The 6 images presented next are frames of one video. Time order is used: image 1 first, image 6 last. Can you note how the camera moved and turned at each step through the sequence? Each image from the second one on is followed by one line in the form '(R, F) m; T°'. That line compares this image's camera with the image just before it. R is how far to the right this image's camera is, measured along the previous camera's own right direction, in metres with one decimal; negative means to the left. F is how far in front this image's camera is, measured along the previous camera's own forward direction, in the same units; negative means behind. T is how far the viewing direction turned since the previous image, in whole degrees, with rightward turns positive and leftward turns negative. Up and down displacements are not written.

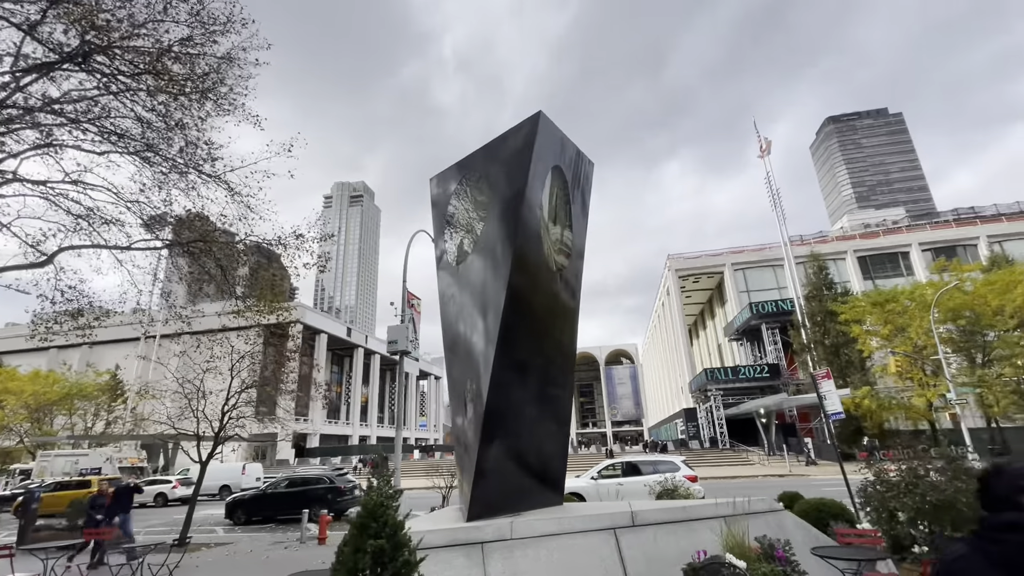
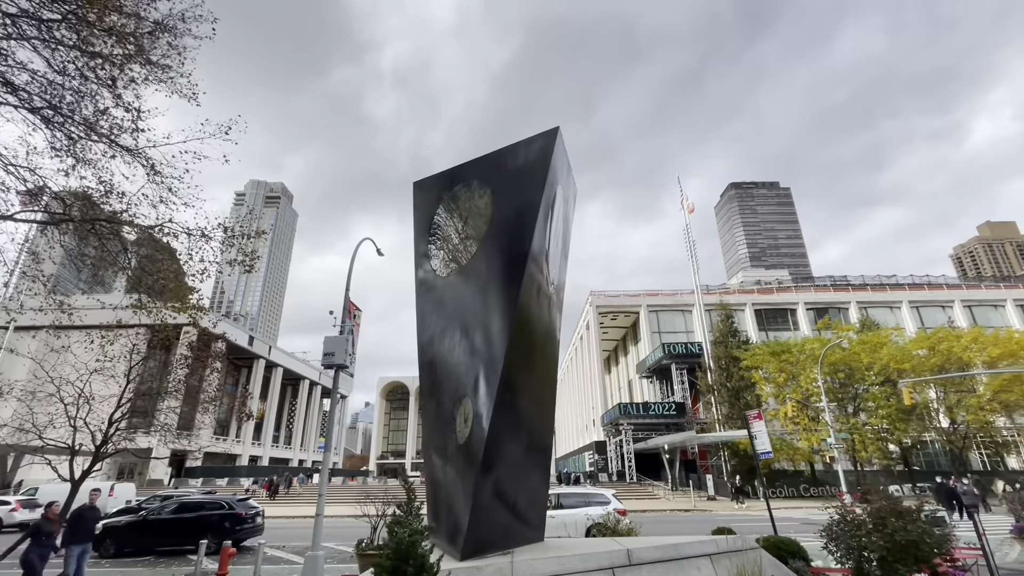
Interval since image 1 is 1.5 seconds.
(-0.8, +0.3) m; +10°
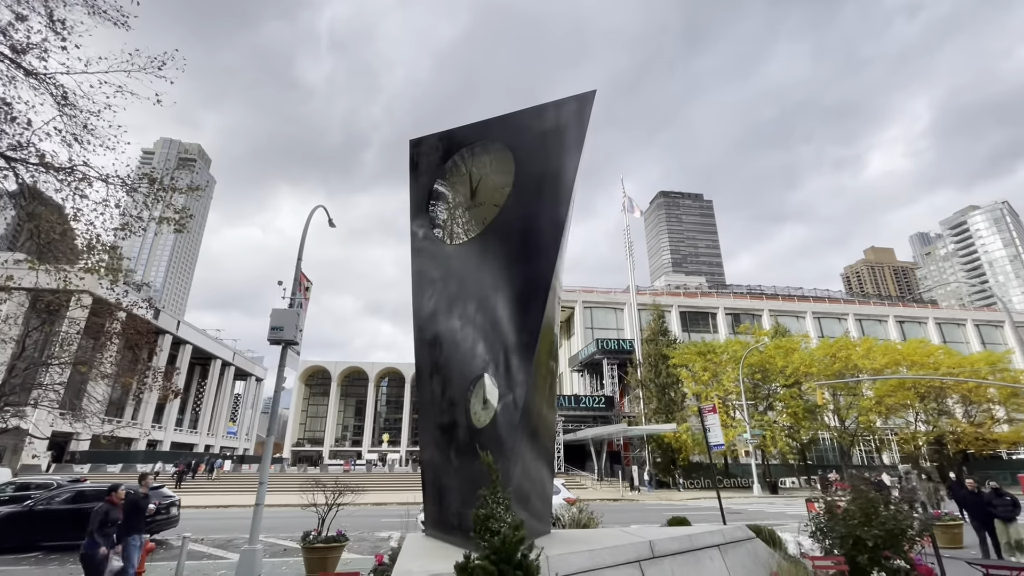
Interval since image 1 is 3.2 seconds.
(-0.8, +0.4) m; +8°
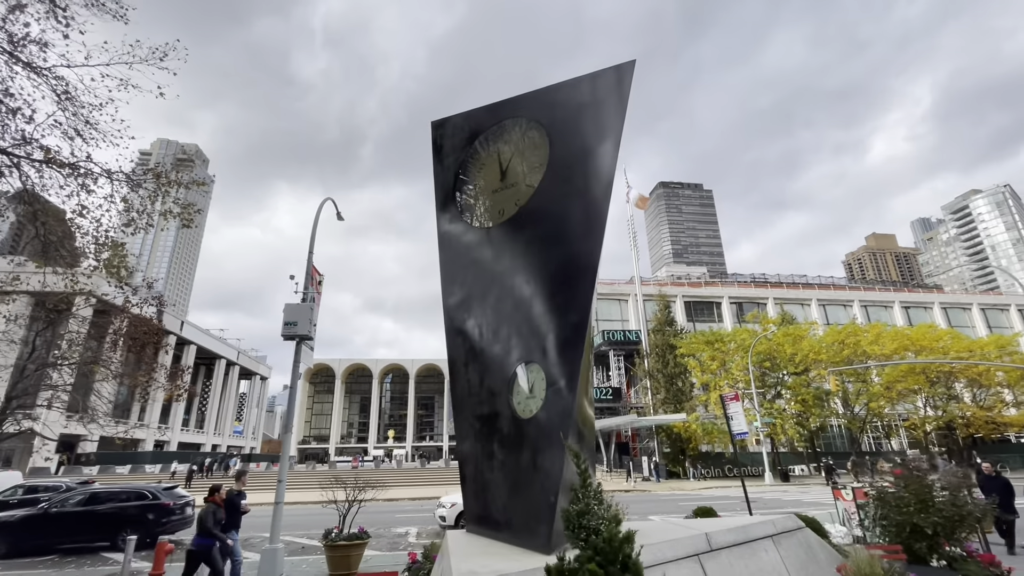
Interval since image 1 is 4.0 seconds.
(-0.3, +0.2) m; 0°
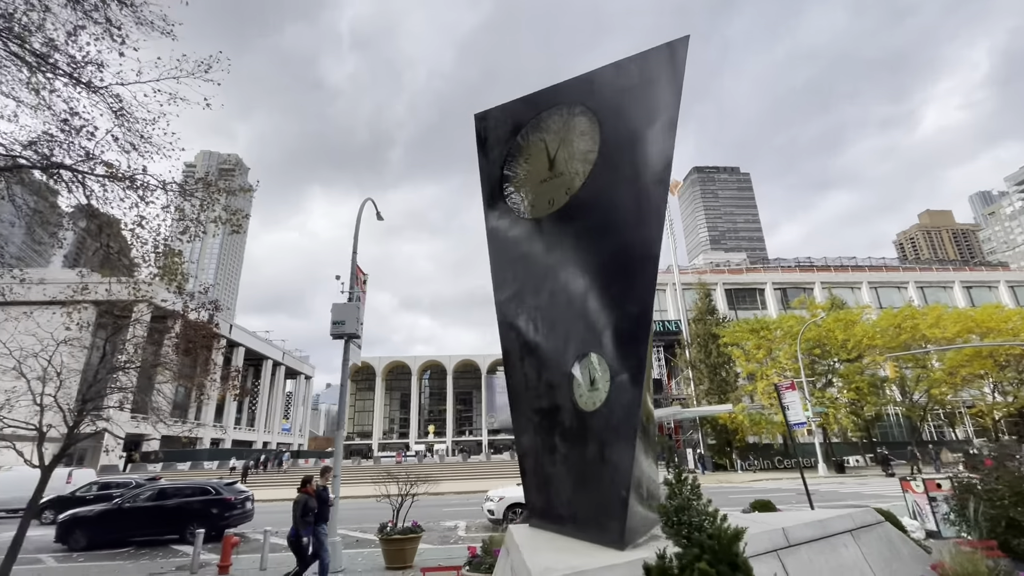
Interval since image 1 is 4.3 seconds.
(-0.2, +0.1) m; -4°
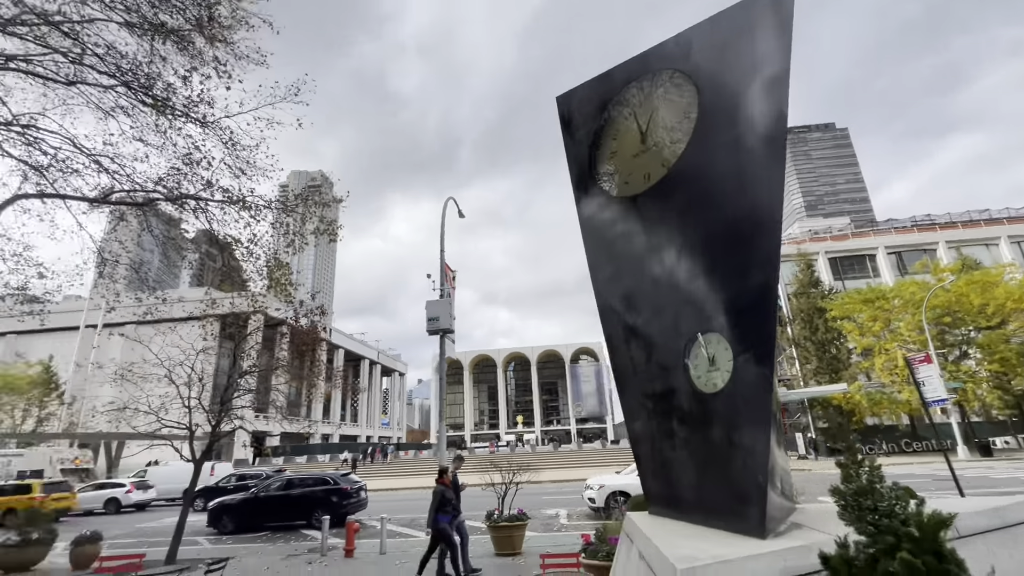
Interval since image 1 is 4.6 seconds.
(-0.2, +0.1) m; -9°
